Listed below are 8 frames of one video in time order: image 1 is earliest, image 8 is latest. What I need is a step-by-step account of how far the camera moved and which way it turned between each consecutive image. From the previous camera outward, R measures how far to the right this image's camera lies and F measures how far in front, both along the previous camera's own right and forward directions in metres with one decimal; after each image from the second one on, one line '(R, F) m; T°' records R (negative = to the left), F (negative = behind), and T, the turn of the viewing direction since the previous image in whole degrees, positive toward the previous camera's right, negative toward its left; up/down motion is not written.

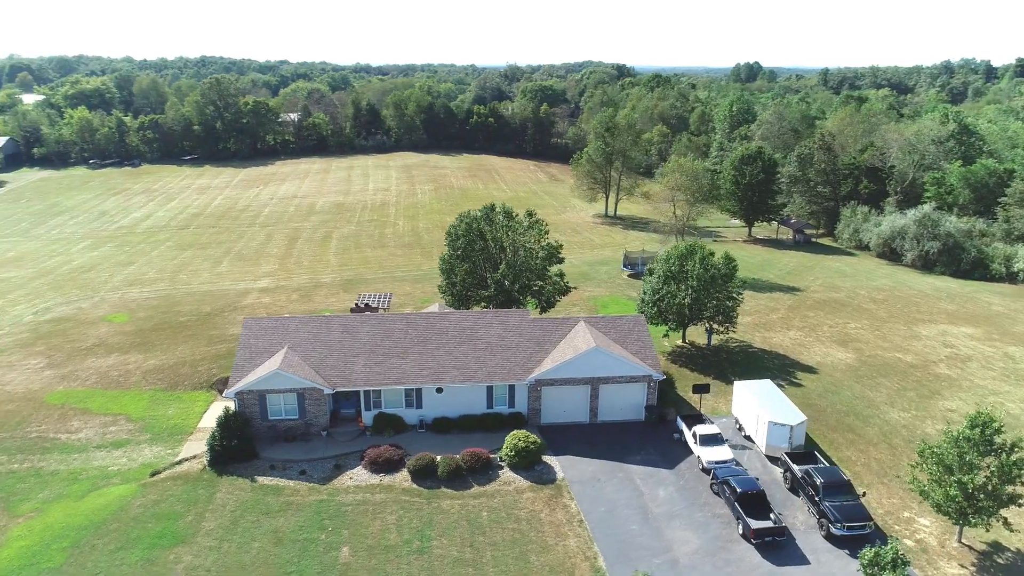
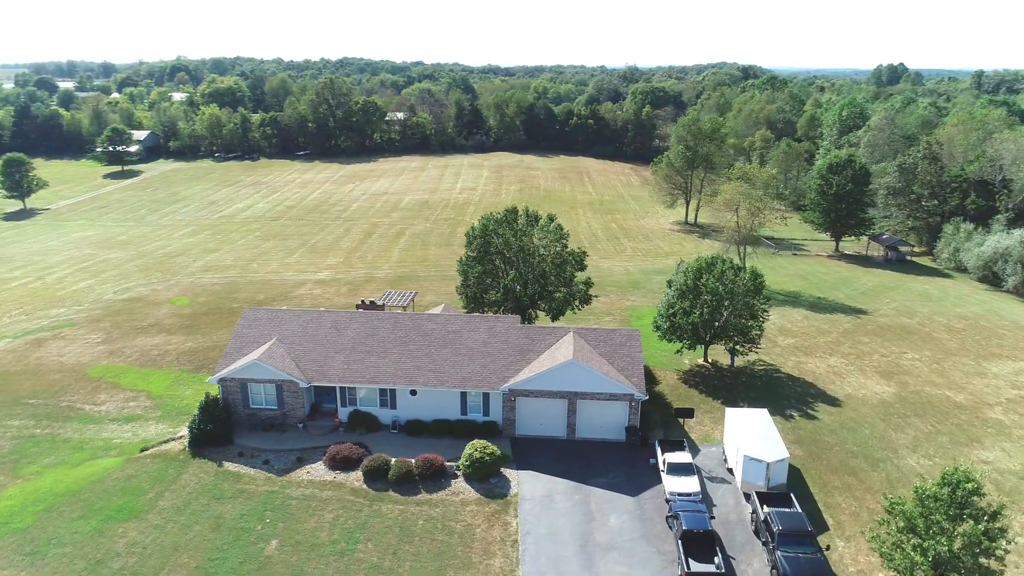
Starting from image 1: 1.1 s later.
(+4.9, +1.1) m; -10°
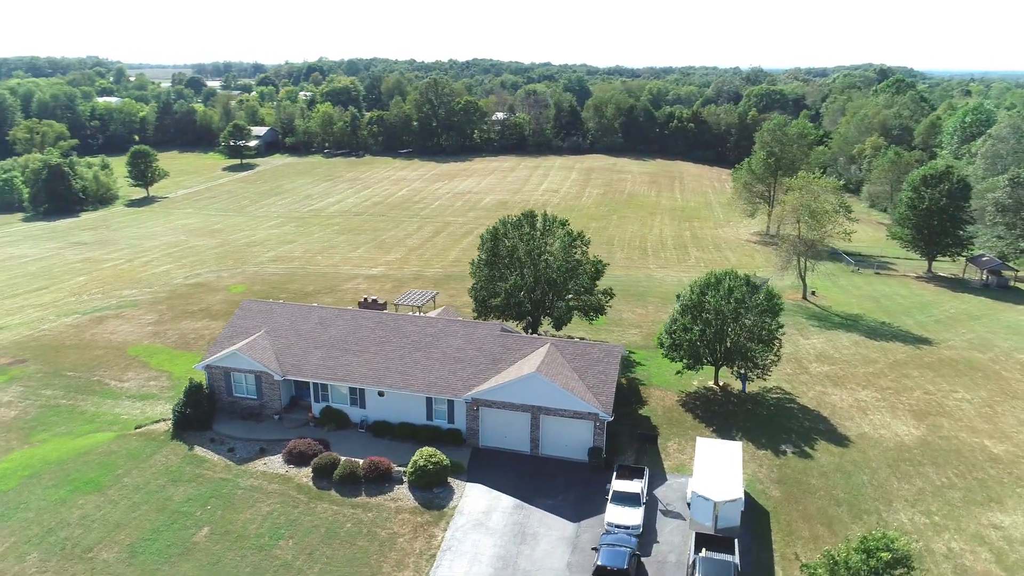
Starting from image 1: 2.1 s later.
(+5.1, +1.2) m; -10°
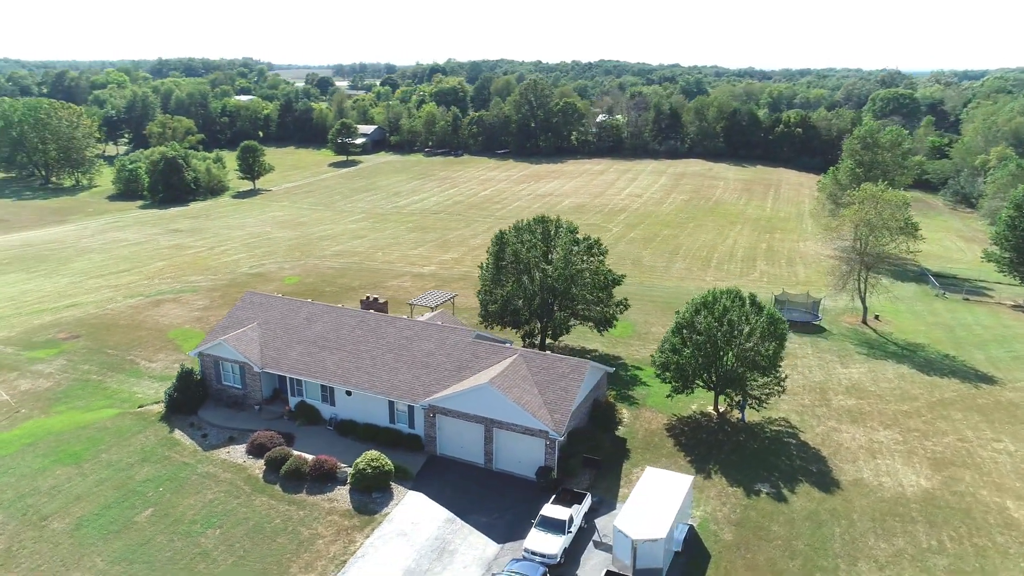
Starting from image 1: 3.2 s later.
(+5.1, +1.2) m; -10°
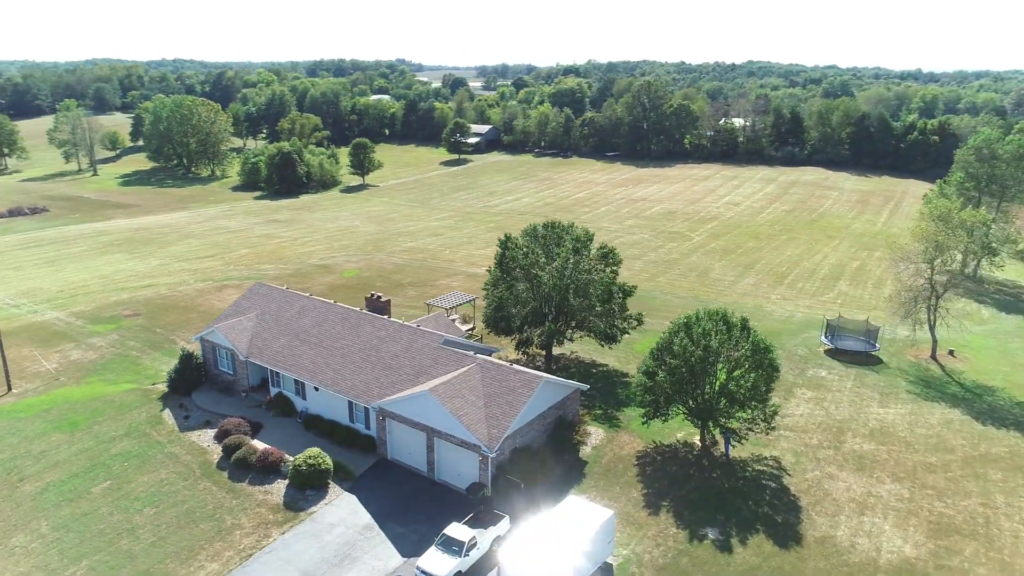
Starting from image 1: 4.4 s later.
(+5.7, +1.4) m; -11°
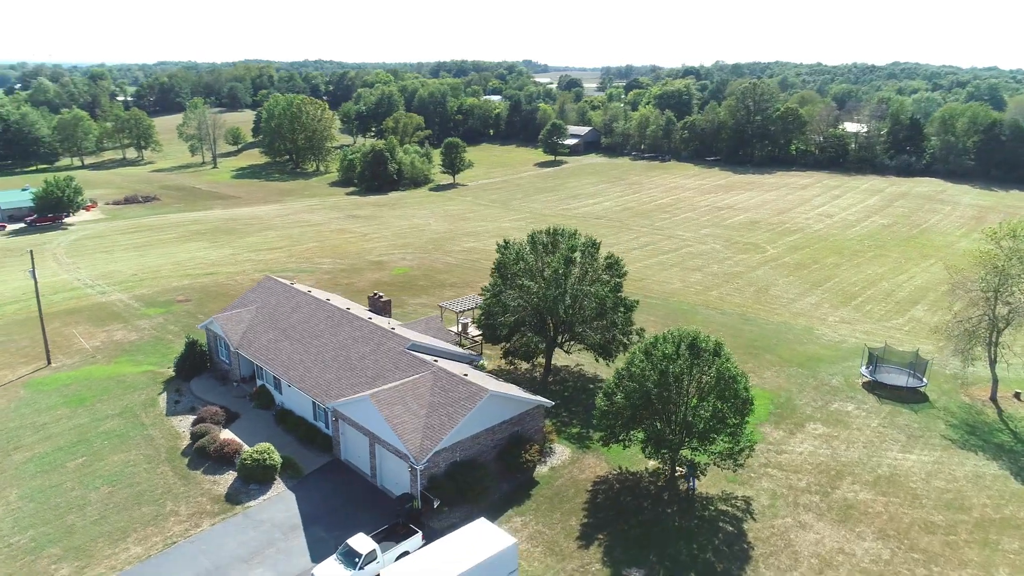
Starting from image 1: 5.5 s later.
(+5.1, +1.3) m; -10°
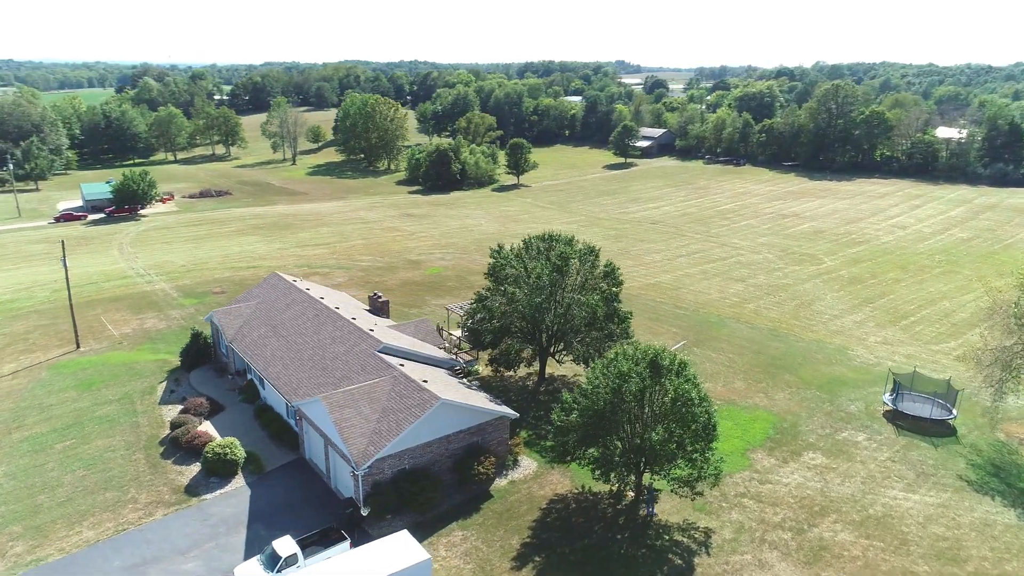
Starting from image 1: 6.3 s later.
(+3.8, +0.9) m; -7°
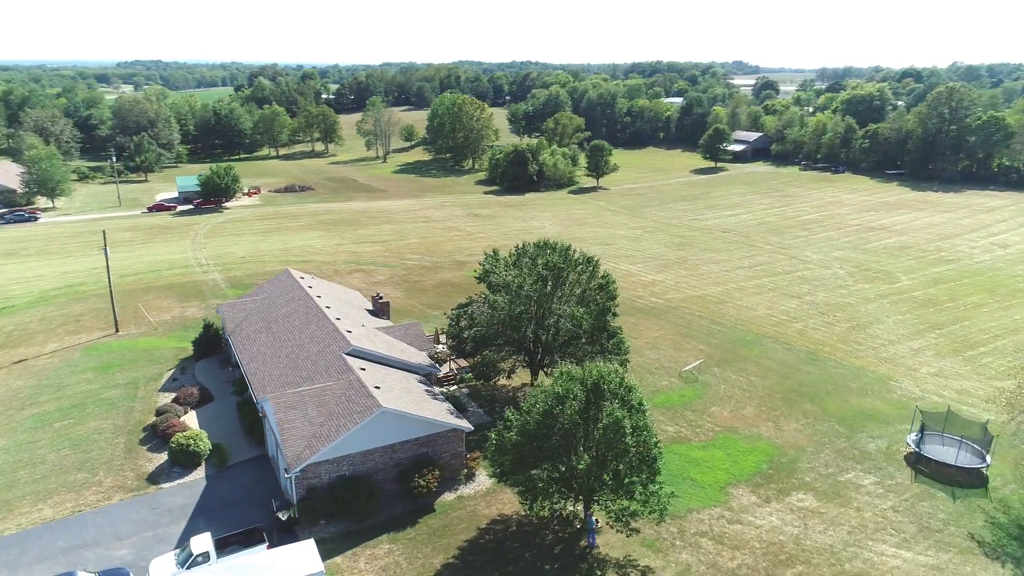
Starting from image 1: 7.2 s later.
(+4.5, +1.2) m; -8°
